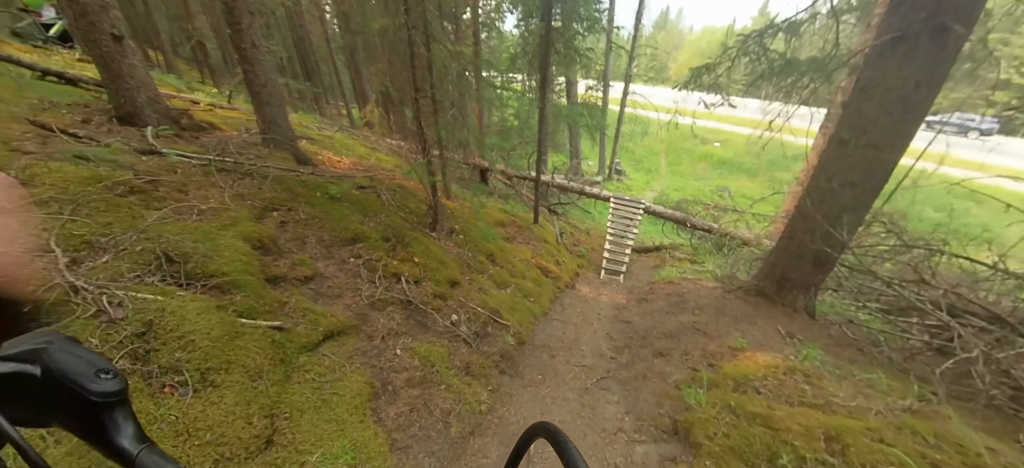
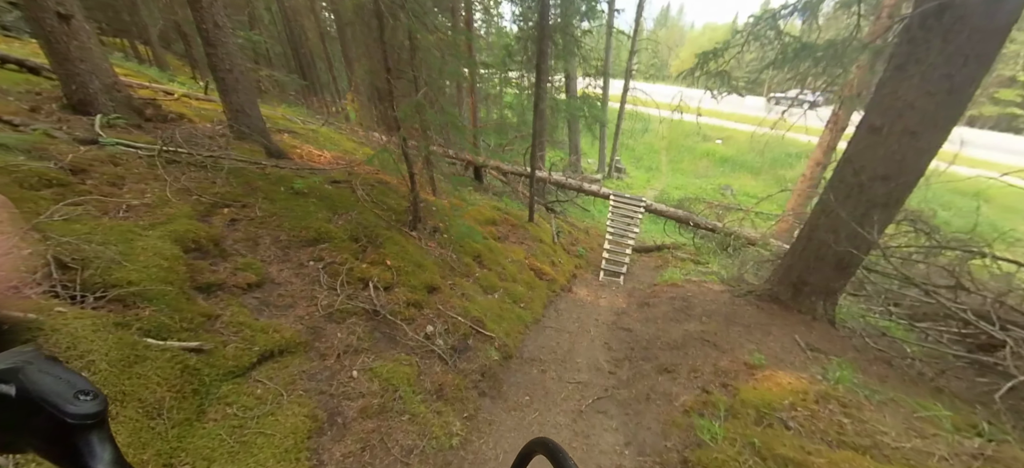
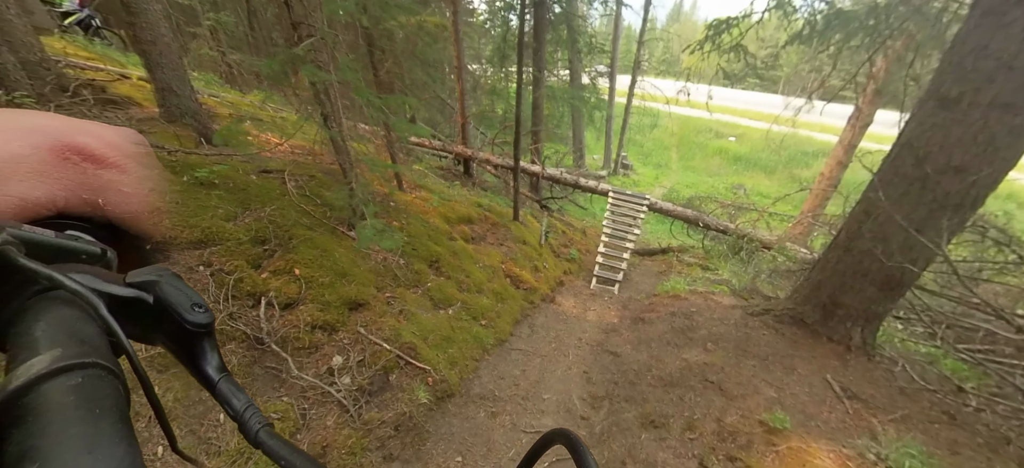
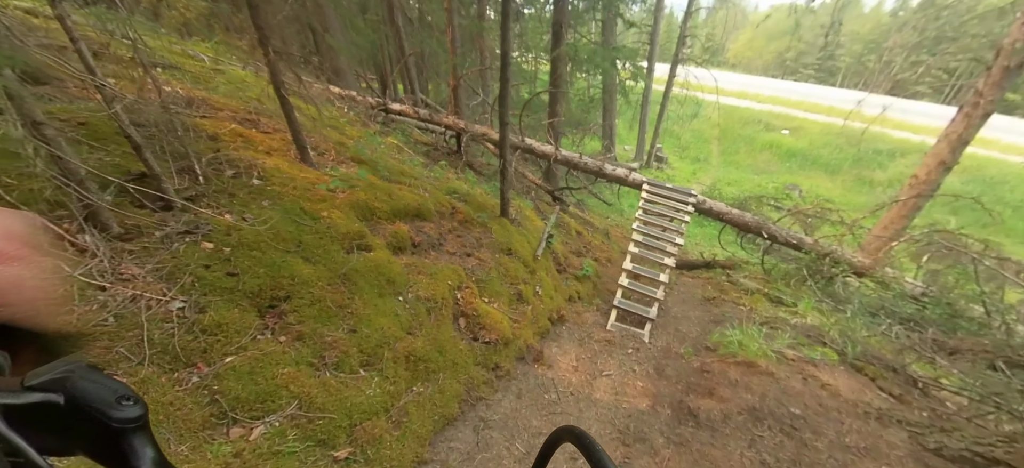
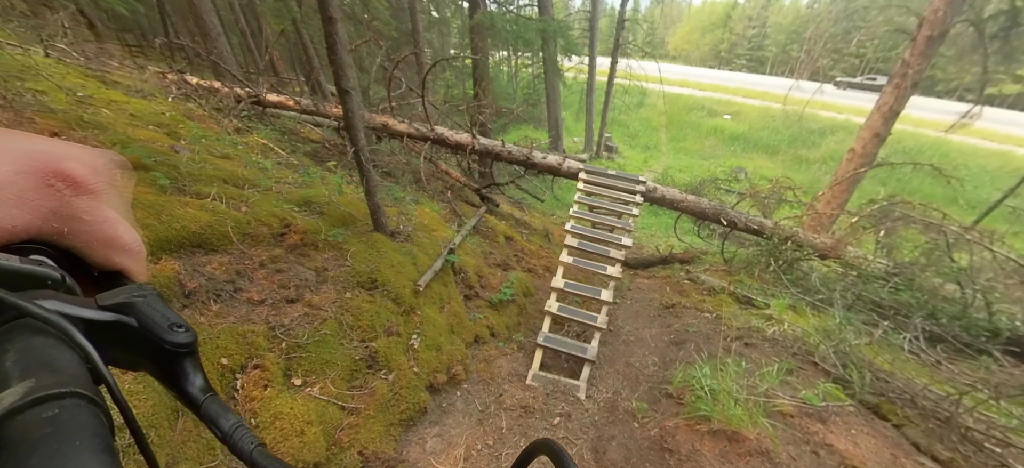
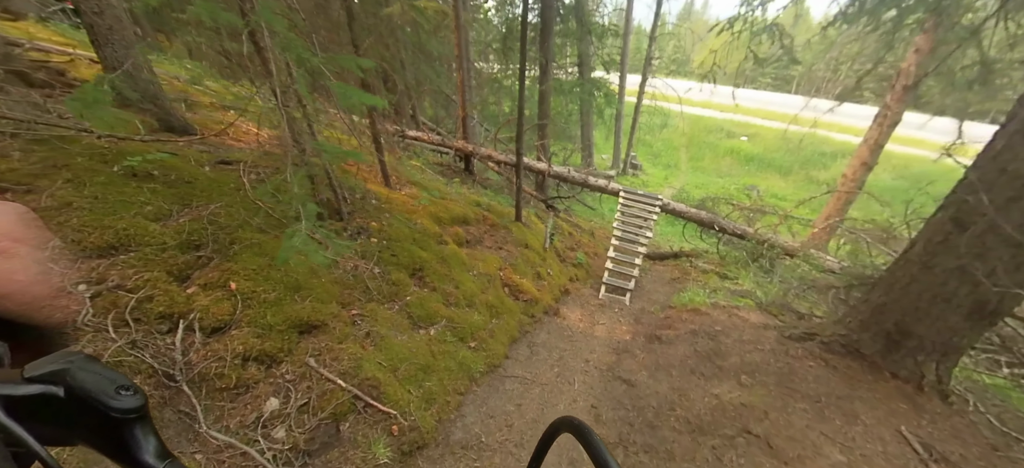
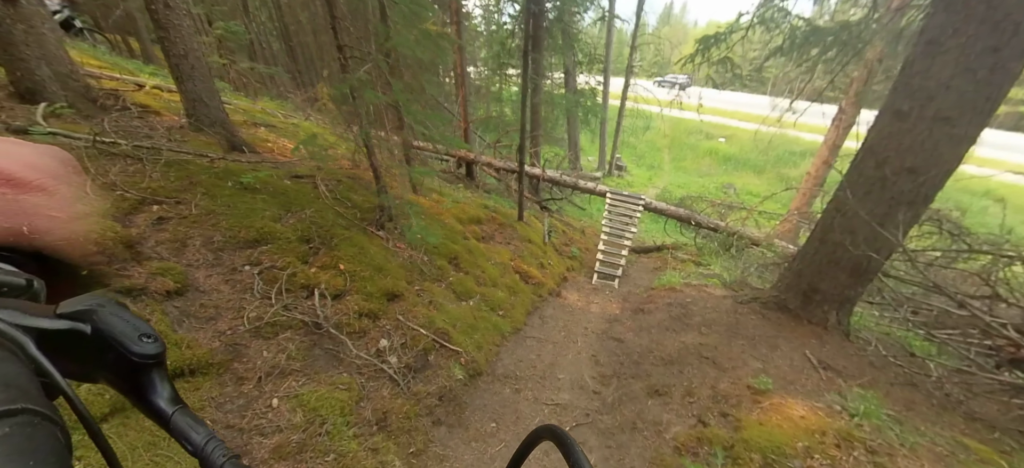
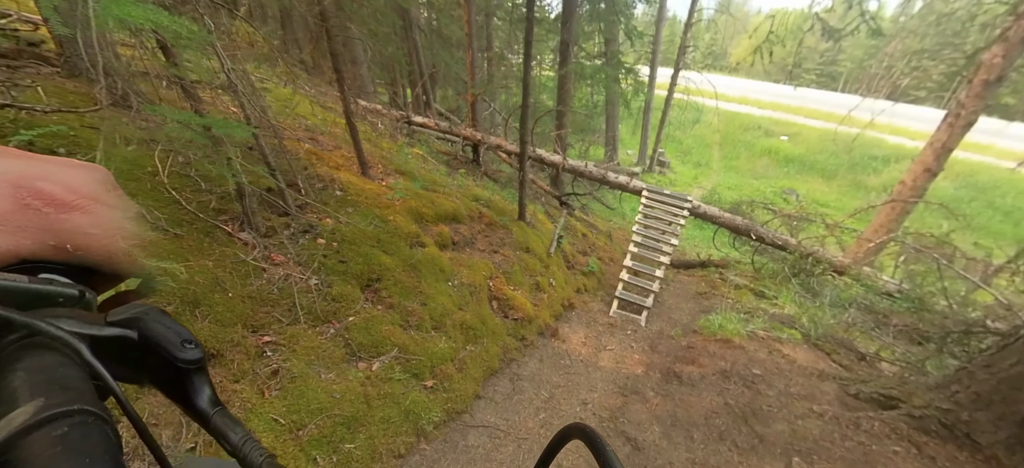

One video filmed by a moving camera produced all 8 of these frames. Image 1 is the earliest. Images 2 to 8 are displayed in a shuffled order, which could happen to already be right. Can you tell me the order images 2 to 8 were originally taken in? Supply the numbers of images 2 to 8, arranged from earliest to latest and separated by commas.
2, 7, 3, 6, 8, 4, 5
